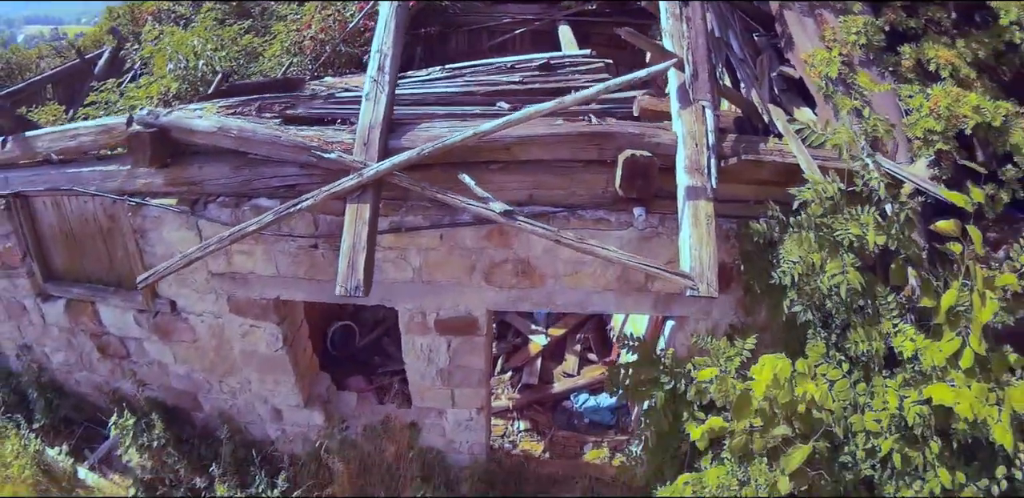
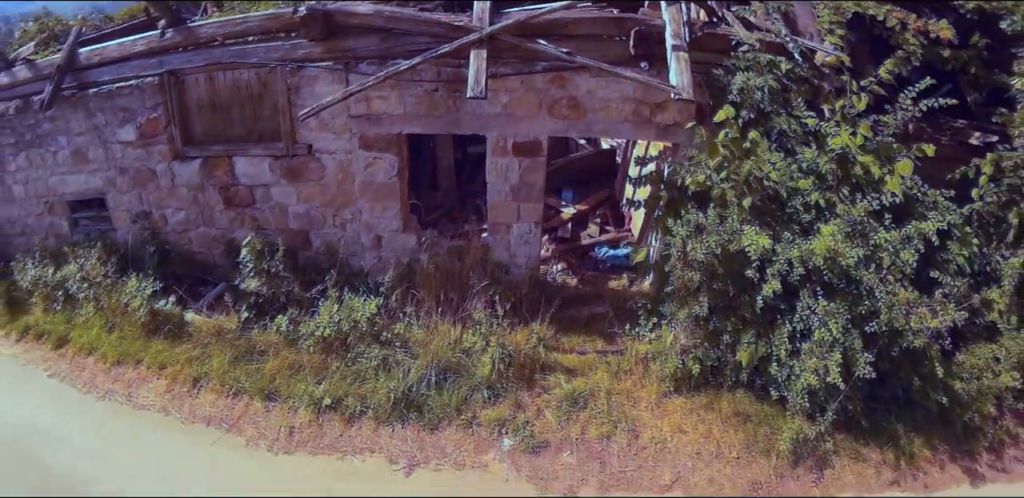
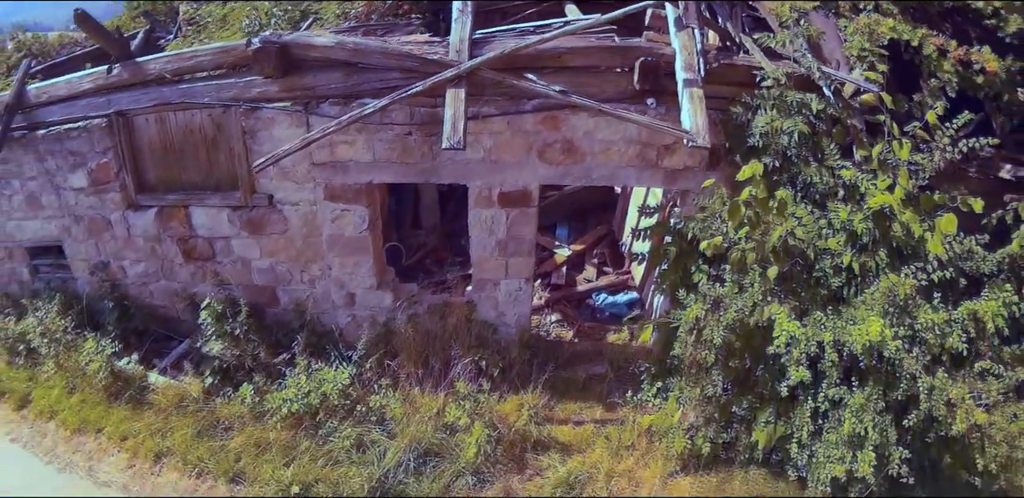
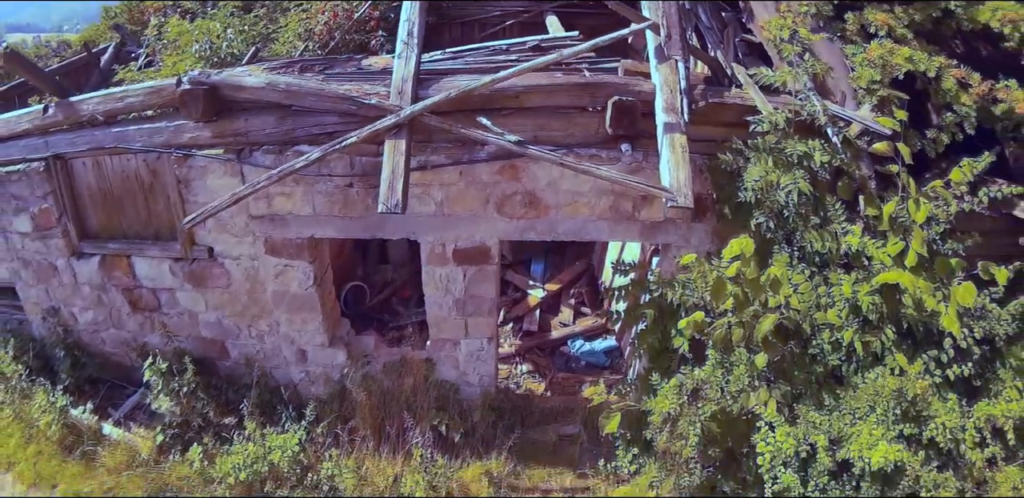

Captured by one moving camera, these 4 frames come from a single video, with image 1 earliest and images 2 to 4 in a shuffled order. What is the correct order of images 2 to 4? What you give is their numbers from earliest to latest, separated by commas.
4, 3, 2
